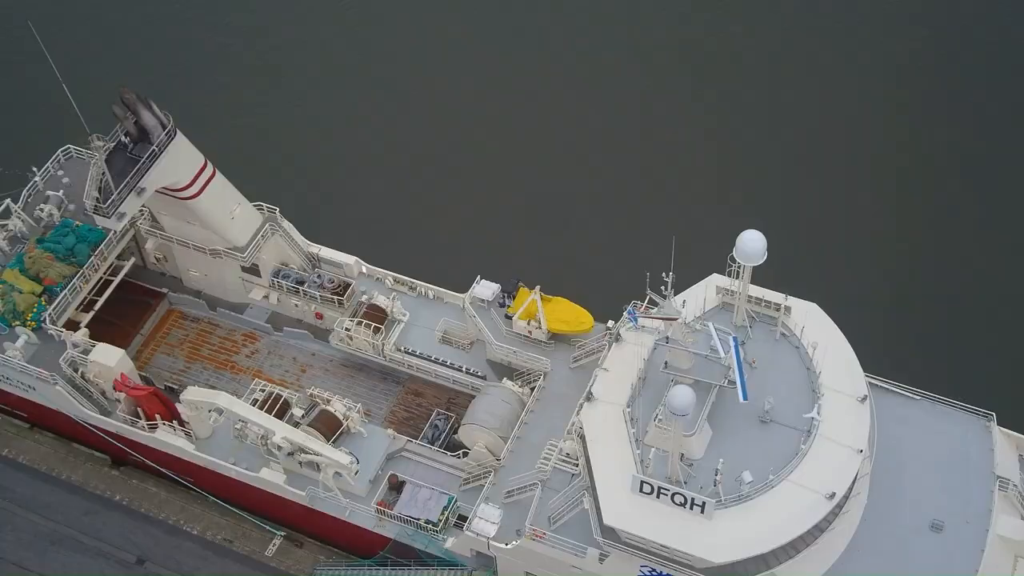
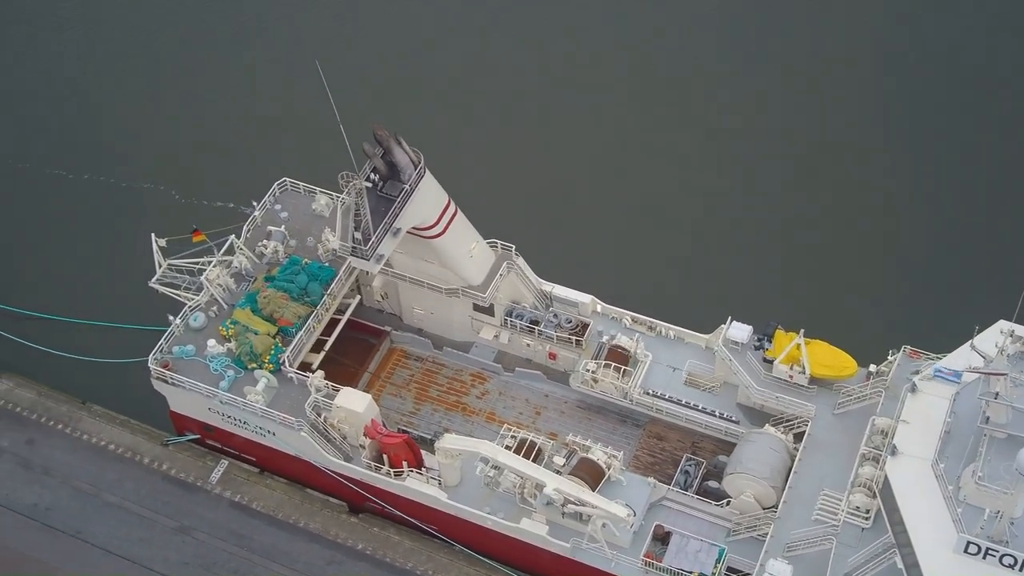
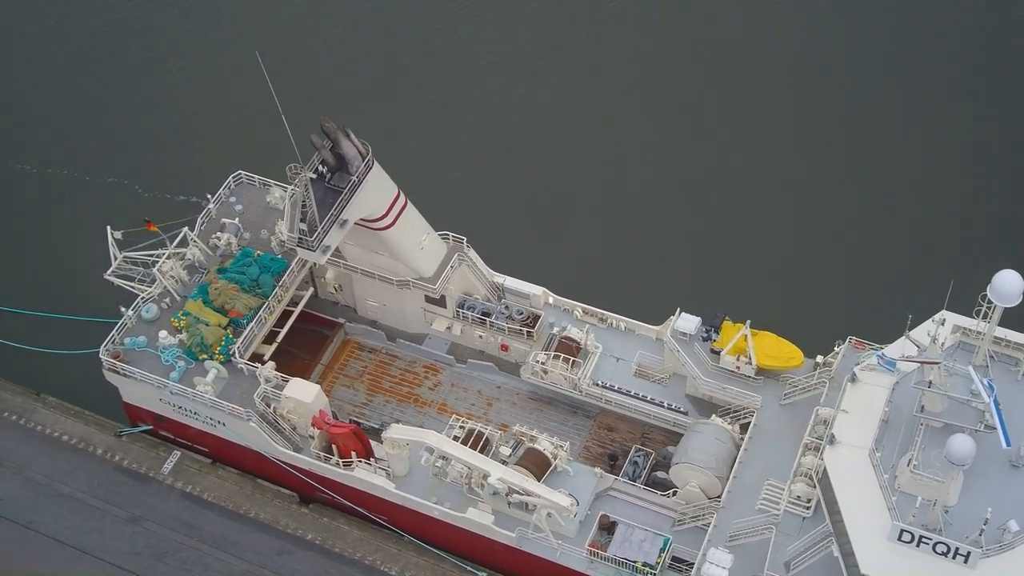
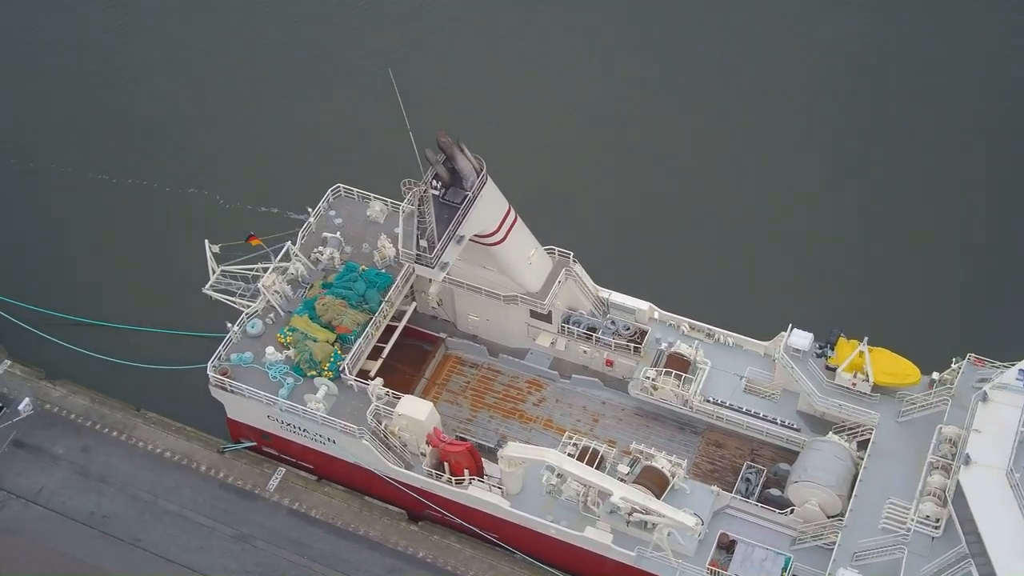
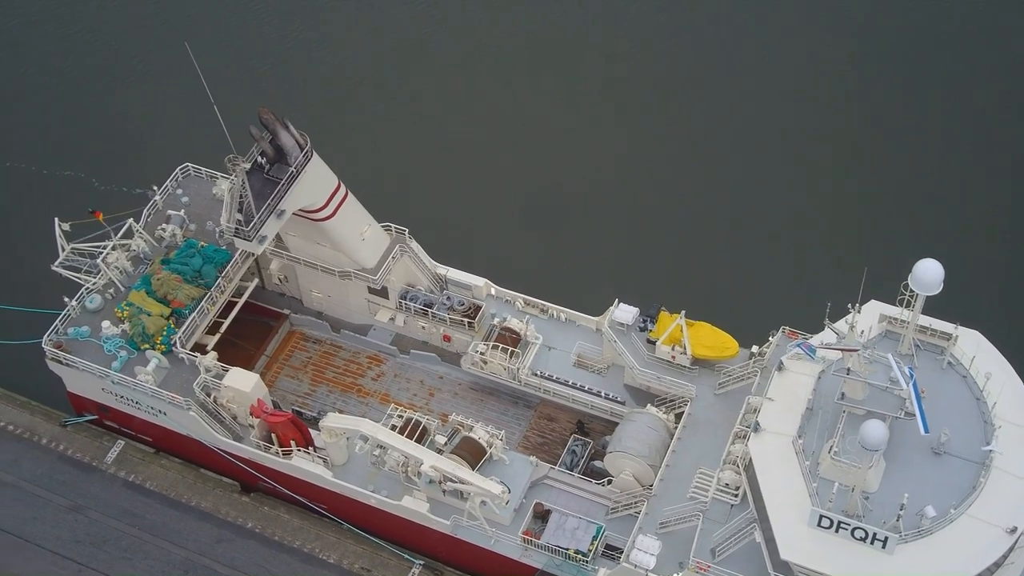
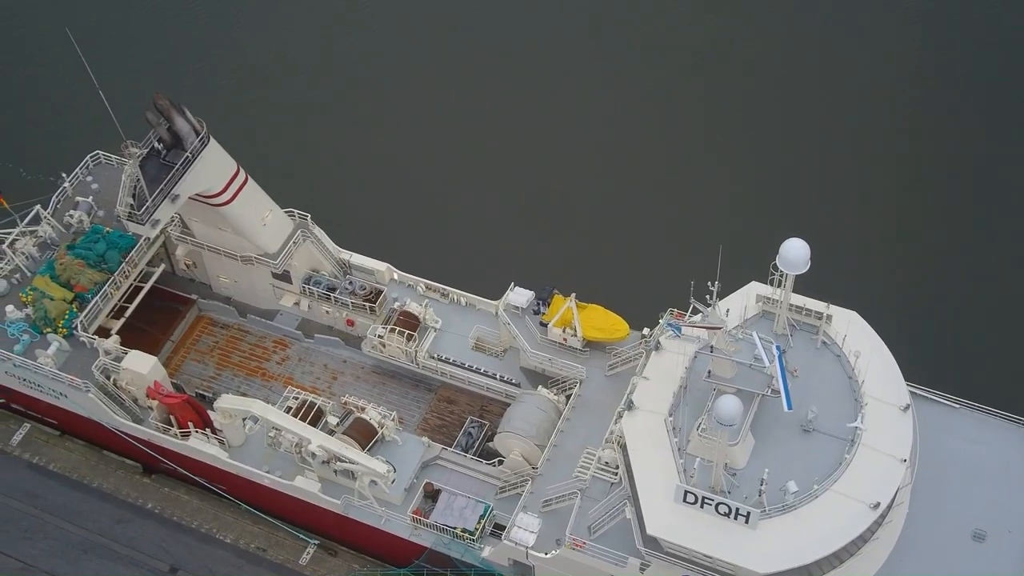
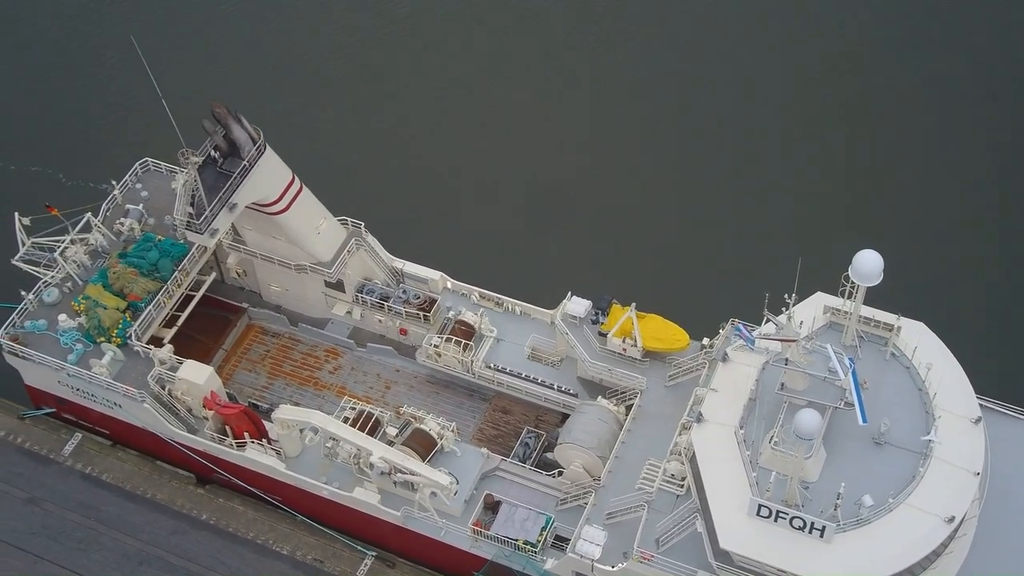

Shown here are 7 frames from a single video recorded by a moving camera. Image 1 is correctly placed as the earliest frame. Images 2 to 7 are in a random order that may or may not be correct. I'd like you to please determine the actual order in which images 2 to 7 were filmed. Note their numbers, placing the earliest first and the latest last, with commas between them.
6, 7, 5, 3, 2, 4
